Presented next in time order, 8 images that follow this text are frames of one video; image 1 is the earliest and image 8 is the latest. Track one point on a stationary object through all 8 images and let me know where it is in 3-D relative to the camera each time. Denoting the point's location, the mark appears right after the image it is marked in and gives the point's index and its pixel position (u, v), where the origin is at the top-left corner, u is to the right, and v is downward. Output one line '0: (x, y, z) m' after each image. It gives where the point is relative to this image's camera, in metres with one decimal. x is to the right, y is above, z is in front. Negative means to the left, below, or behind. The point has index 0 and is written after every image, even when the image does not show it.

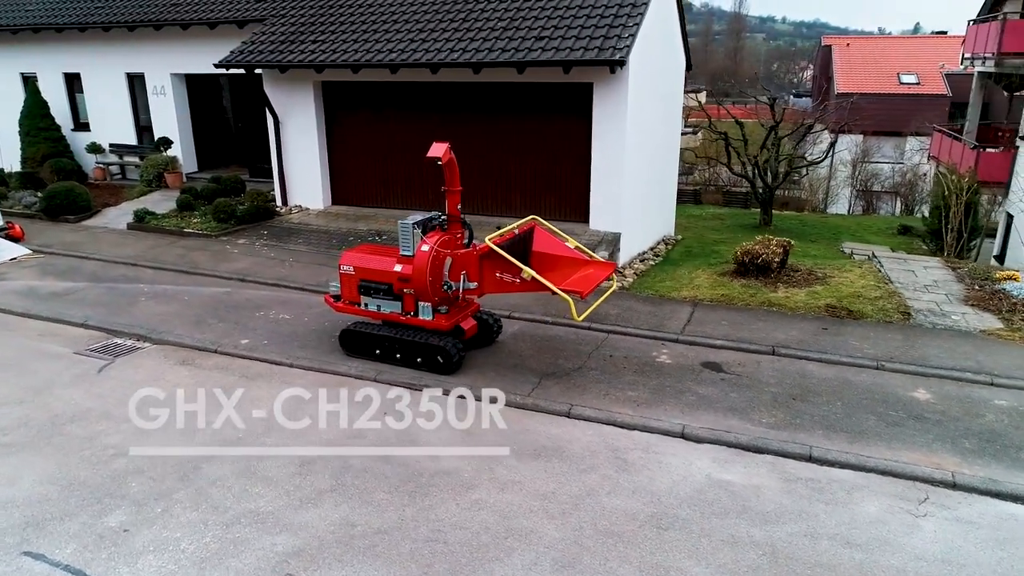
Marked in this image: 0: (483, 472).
0: (-0.2, -1.5, +5.8) m
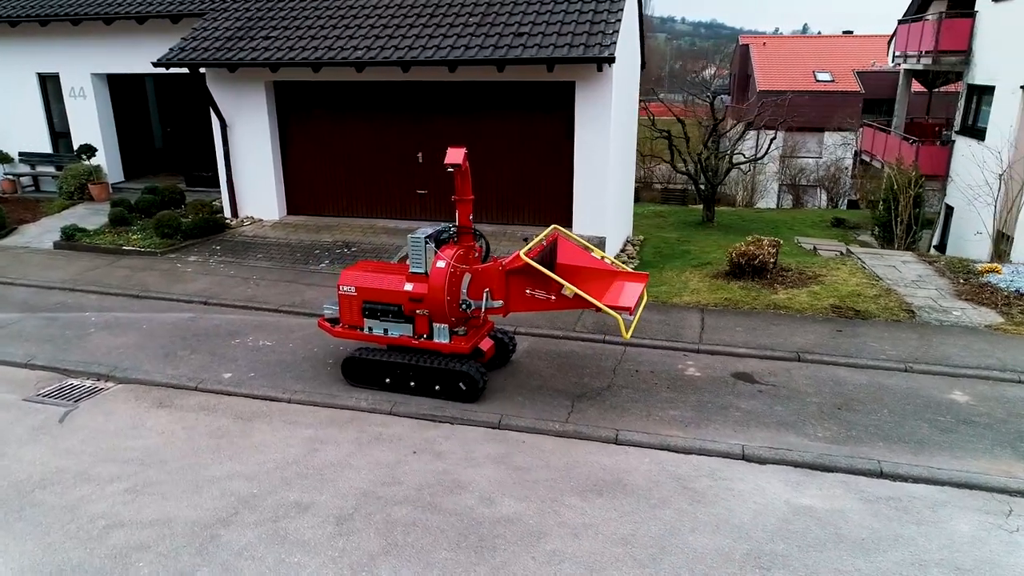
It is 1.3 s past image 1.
0: (+0.3, -1.7, +5.2) m
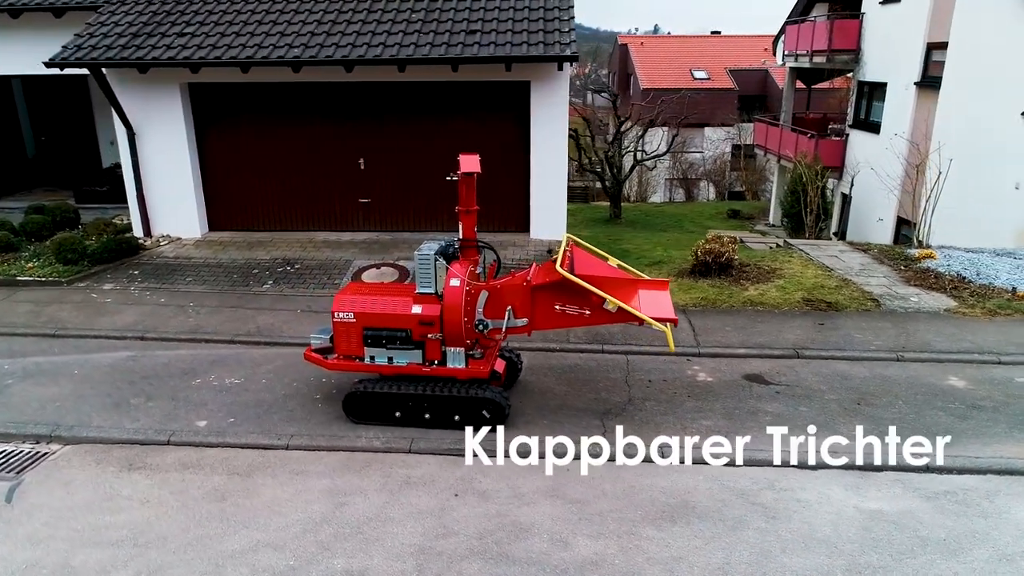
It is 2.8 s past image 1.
0: (+0.8, -1.8, +4.8) m
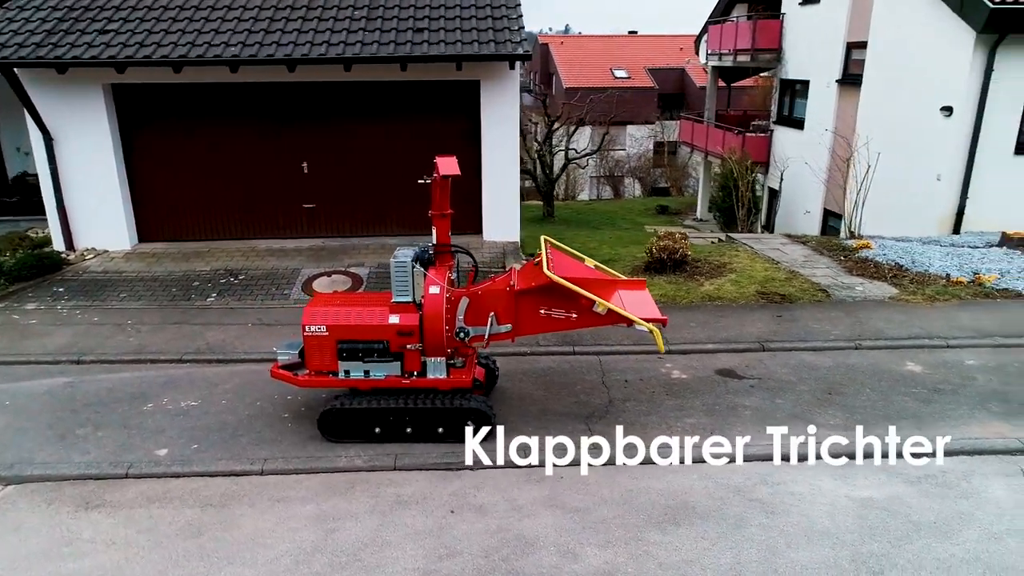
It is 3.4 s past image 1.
0: (+0.9, -1.8, +4.7) m
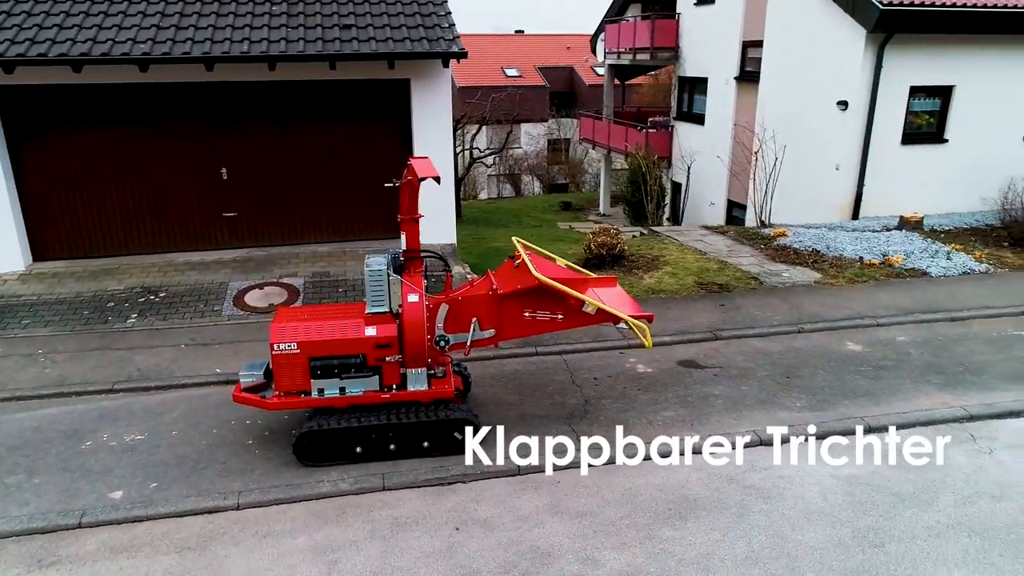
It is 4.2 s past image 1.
0: (+1.0, -1.8, +4.7) m
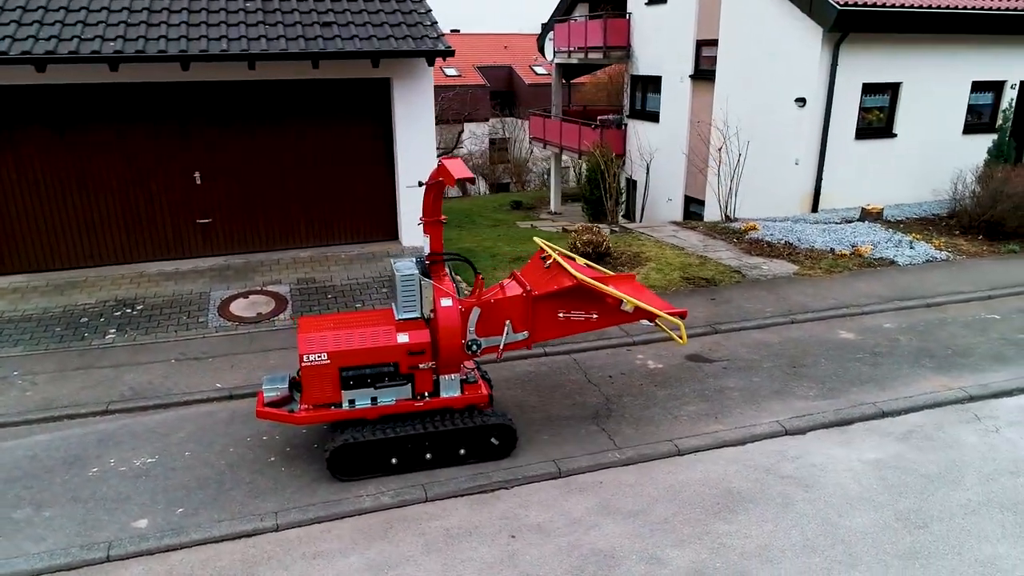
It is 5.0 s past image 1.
0: (+1.4, -1.7, +4.7) m
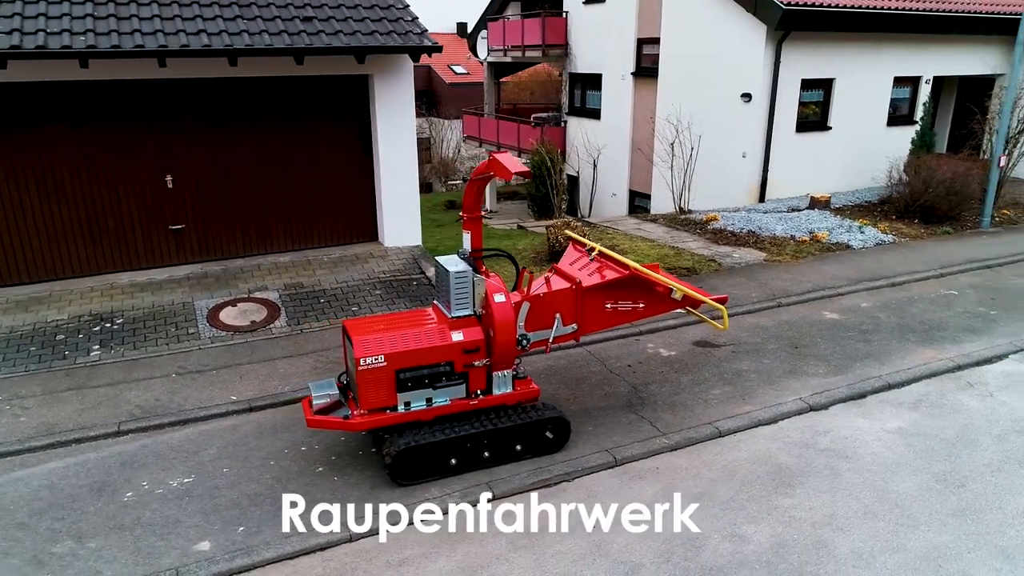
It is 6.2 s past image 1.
0: (+2.0, -1.6, +4.9) m
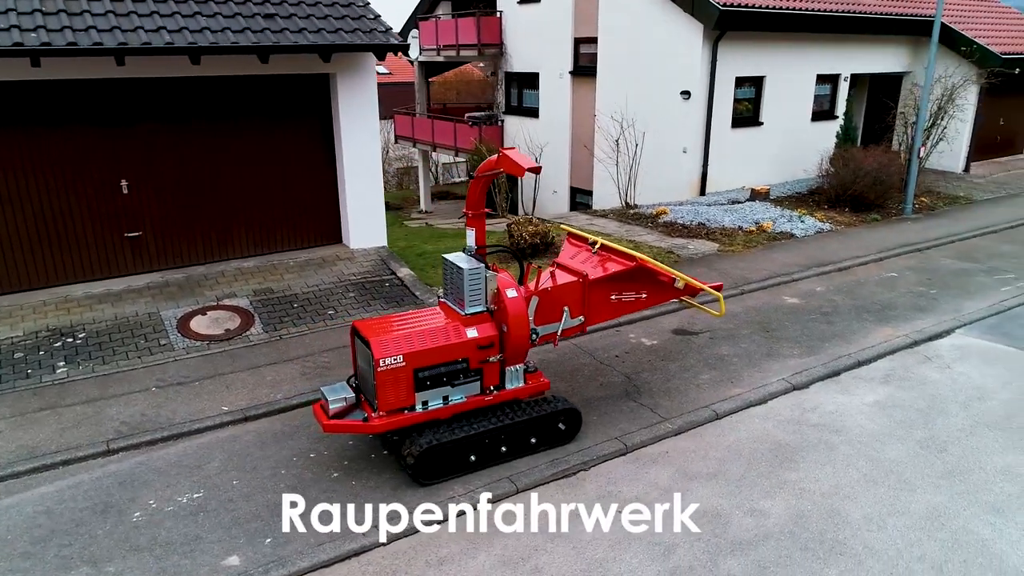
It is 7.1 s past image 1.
0: (+2.2, -1.5, +5.2) m
